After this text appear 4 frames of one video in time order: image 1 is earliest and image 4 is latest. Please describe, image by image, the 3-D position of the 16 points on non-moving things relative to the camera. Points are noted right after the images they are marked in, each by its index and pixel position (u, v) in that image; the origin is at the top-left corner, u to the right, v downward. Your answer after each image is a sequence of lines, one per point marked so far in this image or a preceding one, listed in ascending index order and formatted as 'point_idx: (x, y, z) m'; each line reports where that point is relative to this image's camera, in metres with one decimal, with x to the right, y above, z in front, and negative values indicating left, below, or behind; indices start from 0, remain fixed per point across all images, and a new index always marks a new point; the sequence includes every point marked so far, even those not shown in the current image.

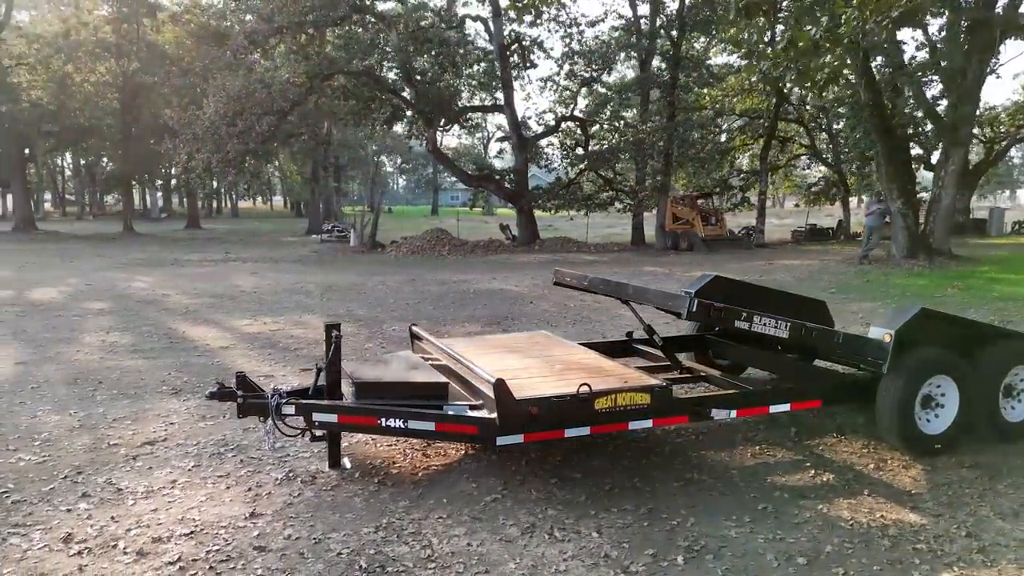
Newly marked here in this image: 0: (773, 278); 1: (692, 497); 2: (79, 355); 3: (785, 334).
0: (+6.0, +0.2, +17.0) m
1: (+1.0, -1.2, +4.1) m
2: (-4.7, -0.7, +8.0) m
3: (+1.7, -0.3, +4.6) m
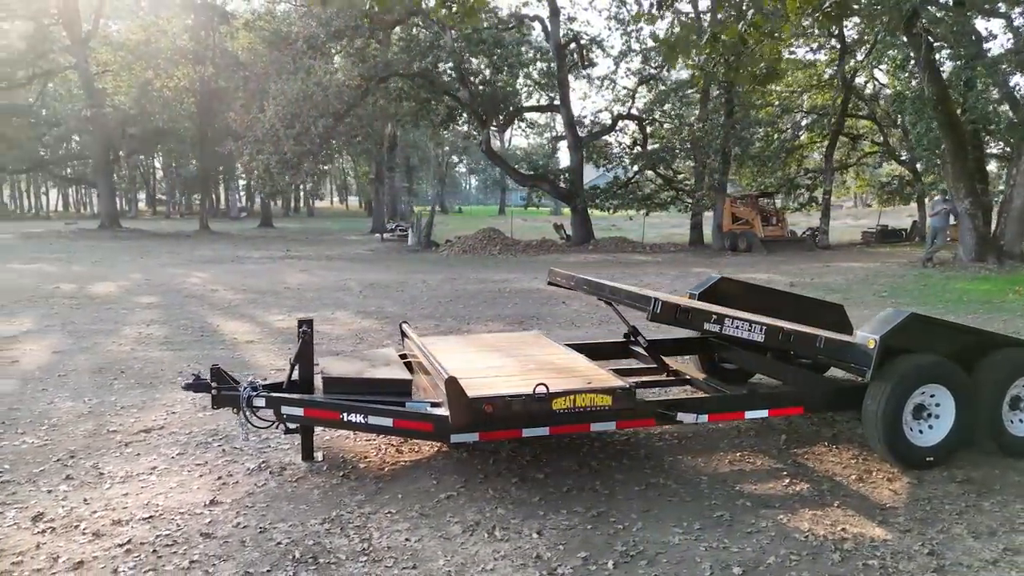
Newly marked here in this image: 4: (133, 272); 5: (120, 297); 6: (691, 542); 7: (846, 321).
0: (+7.0, +0.2, +16.4) m
1: (+0.7, -1.2, +4.0) m
2: (-4.6, -0.7, +8.4) m
3: (+1.5, -0.3, +4.4) m
4: (-9.1, +0.4, +17.6) m
5: (-6.9, -0.2, +12.8) m
6: (+0.9, -1.2, +3.5) m
7: (+2.8, -0.3, +6.2) m
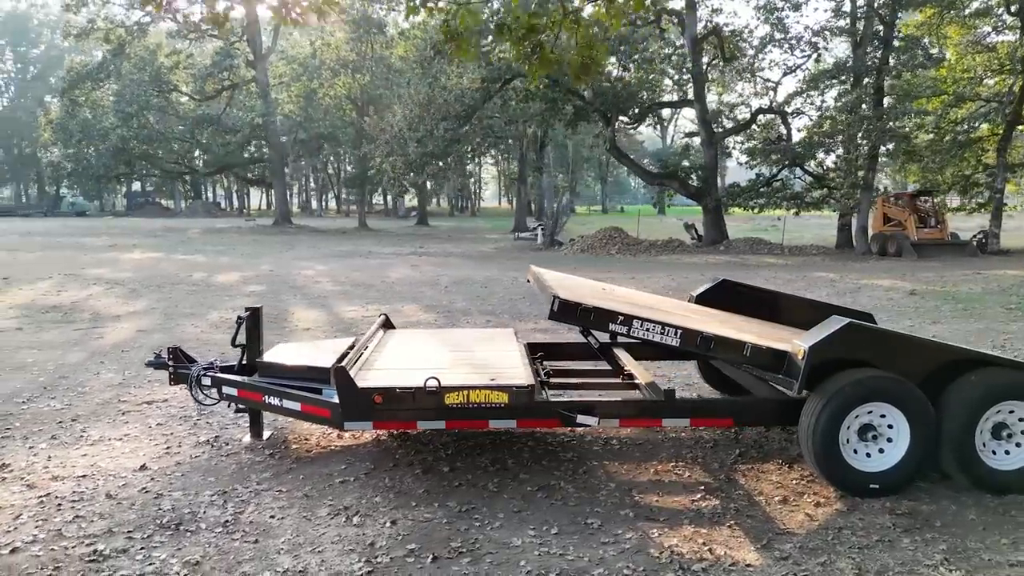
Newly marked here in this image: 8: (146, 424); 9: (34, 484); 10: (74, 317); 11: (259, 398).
0: (+8.9, 0.0, +14.7) m
1: (+0.1, -1.1, +3.9) m
2: (-4.1, -0.5, +9.4) m
3: (+0.9, -0.3, +4.2) m
4: (-6.5, +0.6, +19.3) m
5: (-5.4, 0.0, +14.2) m
6: (+0.1, -1.2, +3.4) m
7: (+2.6, -0.3, +5.6) m
8: (-2.7, -1.0, +5.4) m
9: (-2.7, -1.1, +4.2) m
10: (-6.0, -0.4, +10.0) m
11: (-1.6, -0.7, +4.6) m
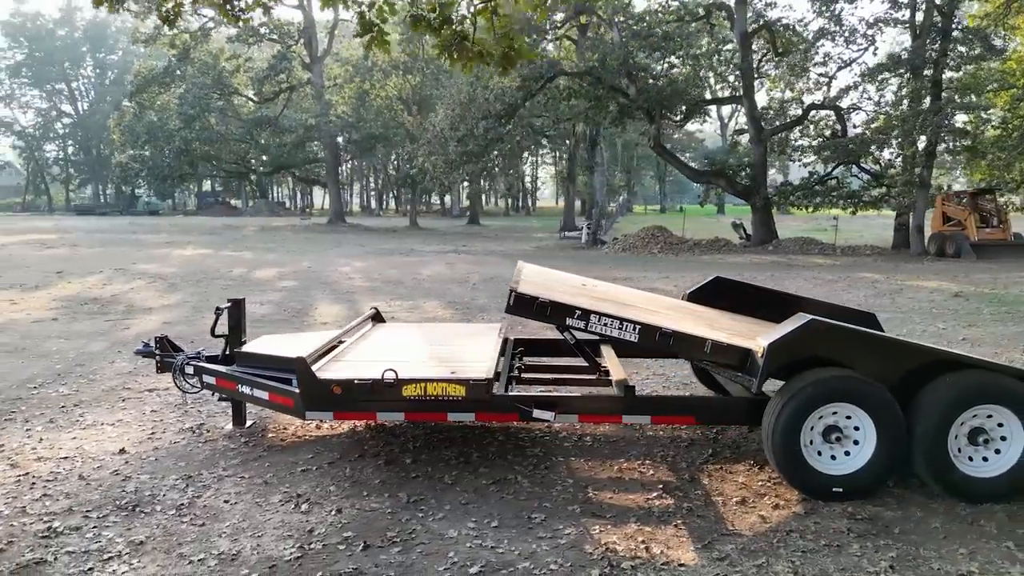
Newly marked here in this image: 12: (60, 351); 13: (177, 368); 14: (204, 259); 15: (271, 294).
0: (+9.5, 0.0, +13.9) m
1: (-0.2, -1.1, +3.9) m
2: (-3.9, -0.4, +9.7) m
3: (+0.7, -0.3, +4.1) m
4: (-5.5, +0.7, +19.8) m
5: (-4.8, +0.1, +14.5) m
6: (-0.2, -1.2, +3.4) m
7: (+2.5, -0.3, +5.4) m
8: (-2.8, -0.9, +5.6) m
9: (-2.9, -1.1, +4.4) m
10: (-5.7, -0.3, +10.5) m
11: (-1.8, -0.6, +4.7) m
12: (-4.6, -0.6, +7.5) m
13: (-2.3, -0.5, +5.0) m
14: (-8.4, +0.8, +19.9) m
15: (-4.1, -0.1, +12.5) m
